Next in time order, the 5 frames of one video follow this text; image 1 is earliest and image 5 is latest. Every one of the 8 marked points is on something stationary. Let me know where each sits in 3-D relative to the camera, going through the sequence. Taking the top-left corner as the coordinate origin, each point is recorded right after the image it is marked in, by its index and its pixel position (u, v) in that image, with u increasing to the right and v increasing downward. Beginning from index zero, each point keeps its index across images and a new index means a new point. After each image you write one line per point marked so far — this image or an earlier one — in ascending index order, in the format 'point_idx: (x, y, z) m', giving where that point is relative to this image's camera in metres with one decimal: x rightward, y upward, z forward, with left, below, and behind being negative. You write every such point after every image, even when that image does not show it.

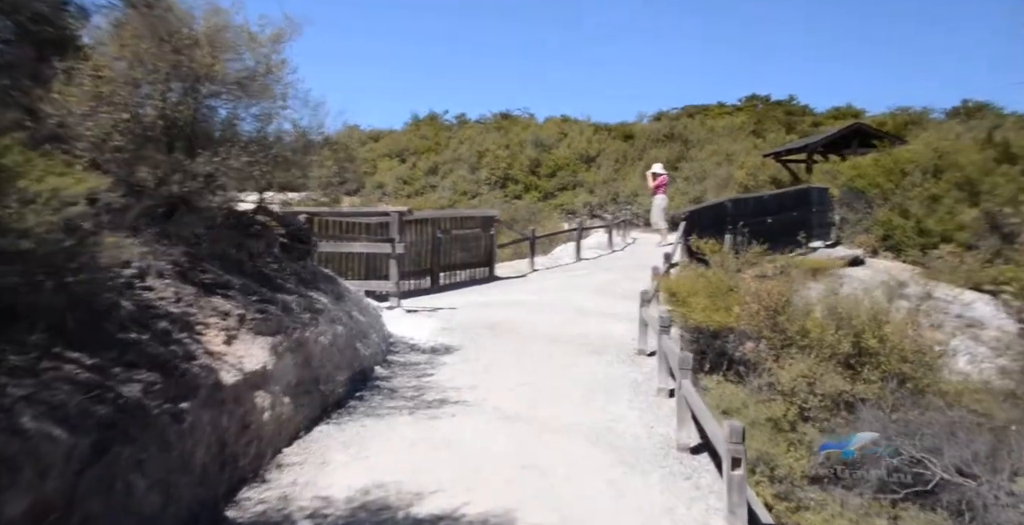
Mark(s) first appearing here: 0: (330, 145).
0: (-2.2, +1.5, +8.7) m
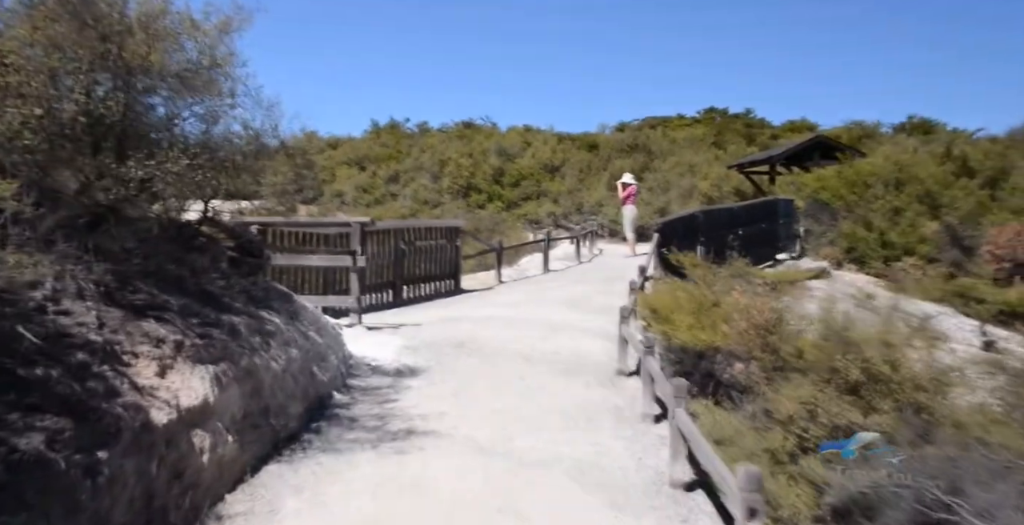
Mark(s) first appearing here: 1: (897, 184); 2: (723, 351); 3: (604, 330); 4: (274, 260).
0: (-2.6, +1.3, +8.0) m
1: (+10.5, +2.1, +18.9) m
2: (+2.1, -0.9, +7.0) m
3: (+1.4, -1.0, +10.6) m
4: (-3.6, 0.0, +10.6) m
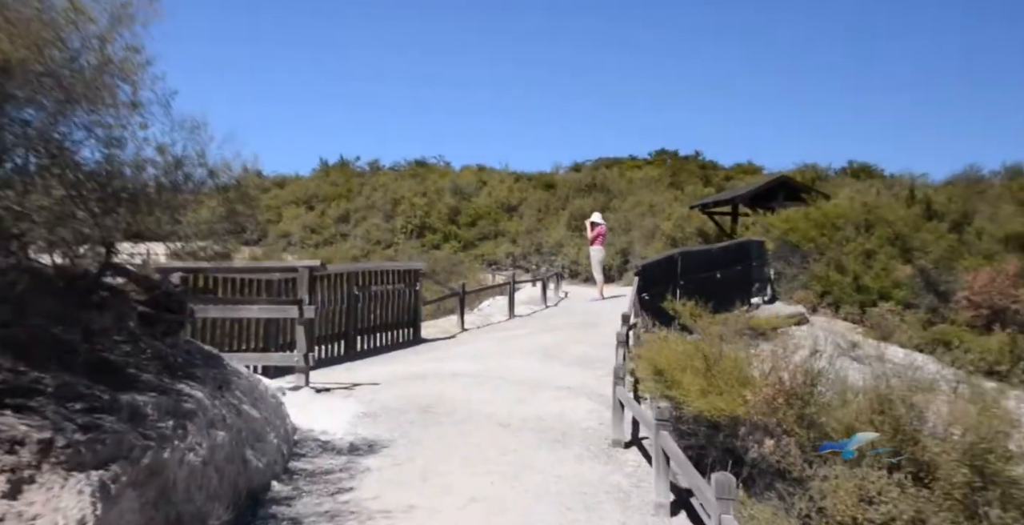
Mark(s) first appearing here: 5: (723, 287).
0: (-2.8, +0.8, +6.6) m
1: (+9.4, +1.0, +18.4) m
2: (+2.0, -1.3, +5.9) m
3: (+1.0, -1.7, +9.3) m
4: (-4.0, -0.6, +9.1) m
5: (+4.5, -0.5, +15.0) m
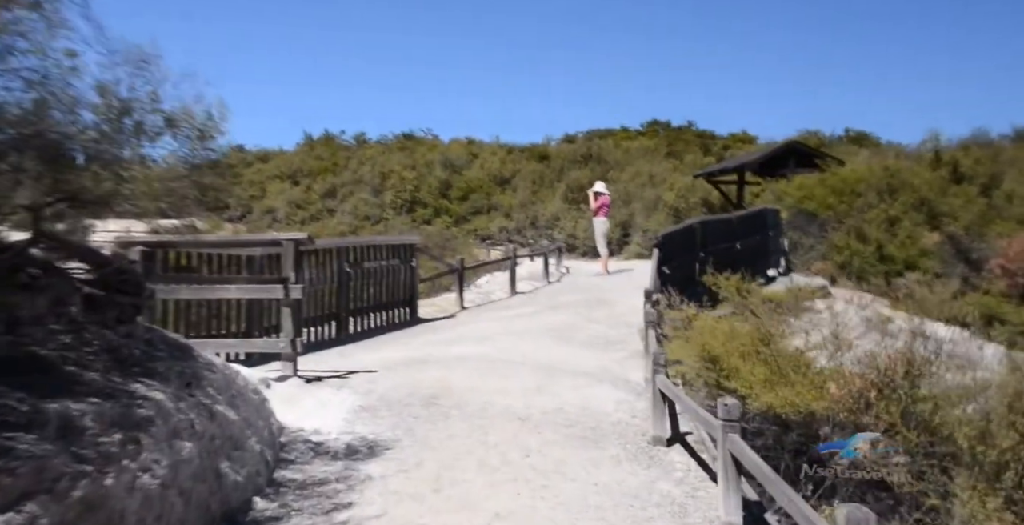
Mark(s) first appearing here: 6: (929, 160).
0: (-2.6, +1.0, +5.5) m
1: (+9.4, +1.8, +17.5) m
2: (+2.2, -1.1, +4.9) m
3: (+1.2, -1.3, +8.3) m
4: (-3.8, -0.3, +8.0) m
5: (+4.6, +0.1, +14.0) m
6: (+11.7, +2.9, +19.5) m
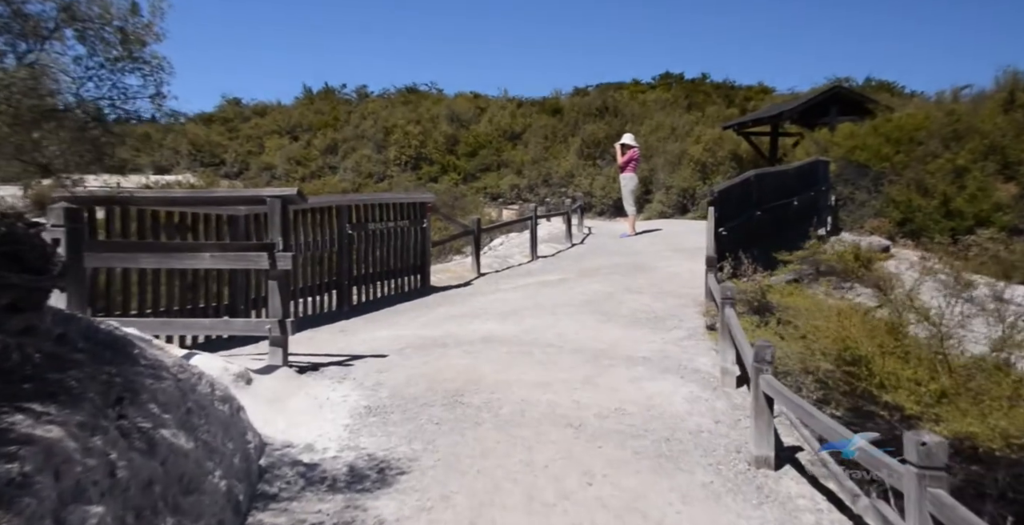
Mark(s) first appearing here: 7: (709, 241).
0: (-2.2, +1.2, +3.8) m
1: (+9.9, +2.7, +15.7) m
2: (+2.6, -0.9, +3.3) m
3: (+1.6, -1.0, +6.8) m
4: (-3.4, 0.0, +6.4) m
5: (+5.0, +0.8, +12.4) m
6: (+12.1, +3.9, +17.6) m
7: (+2.4, +0.3, +8.5) m
